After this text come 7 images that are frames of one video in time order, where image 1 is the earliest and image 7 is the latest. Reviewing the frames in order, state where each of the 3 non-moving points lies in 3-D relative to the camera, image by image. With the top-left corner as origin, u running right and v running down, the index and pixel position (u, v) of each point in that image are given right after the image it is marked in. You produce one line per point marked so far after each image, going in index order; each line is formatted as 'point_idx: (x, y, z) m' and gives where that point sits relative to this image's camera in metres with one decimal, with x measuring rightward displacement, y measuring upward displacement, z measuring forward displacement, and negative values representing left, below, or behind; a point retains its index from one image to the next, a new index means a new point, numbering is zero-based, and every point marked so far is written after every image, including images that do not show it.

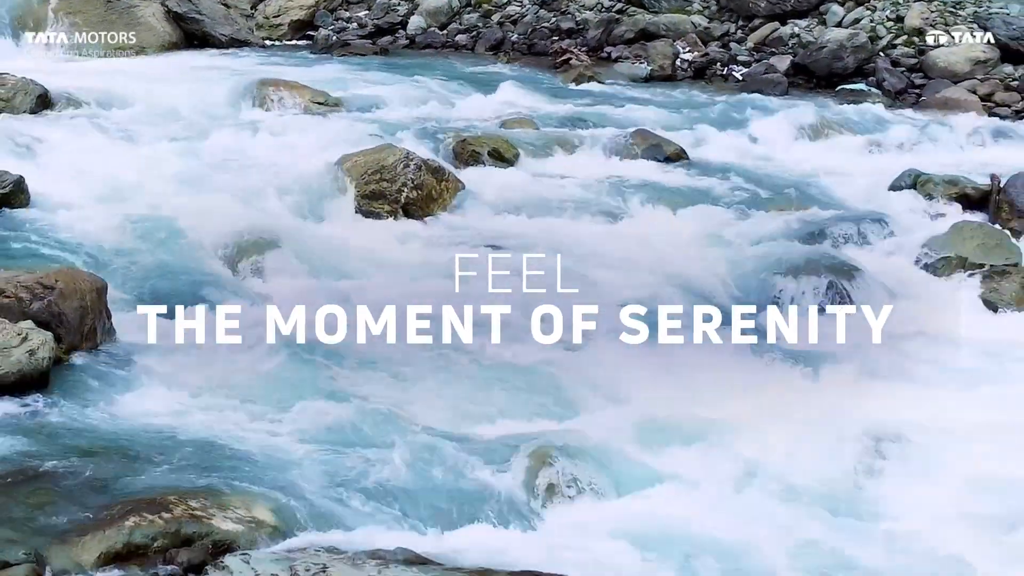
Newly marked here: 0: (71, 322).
0: (-3.0, -0.3, +7.7) m
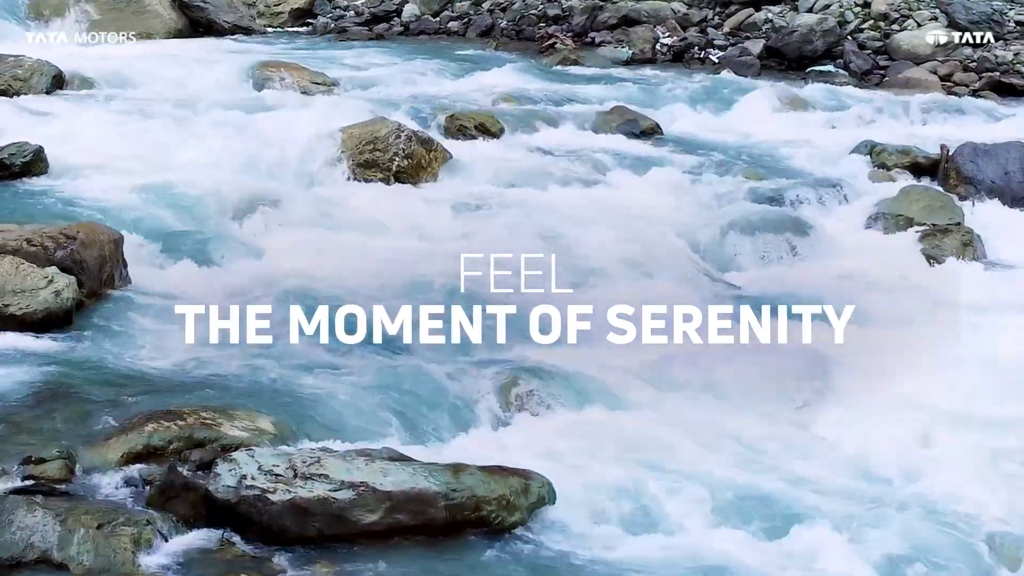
0: (-3.1, +0.1, +8.6) m
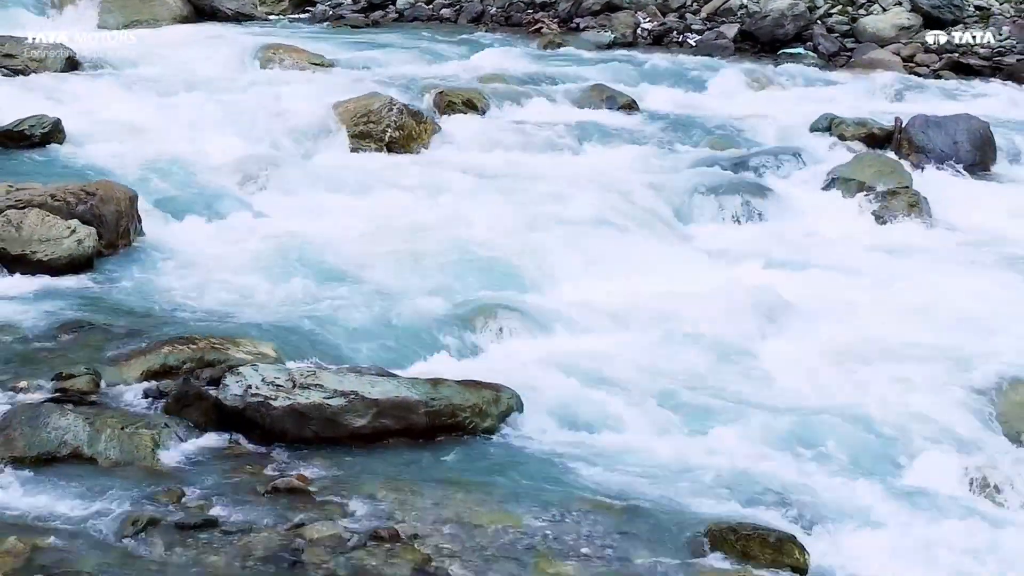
0: (-3.3, +0.5, +9.5) m
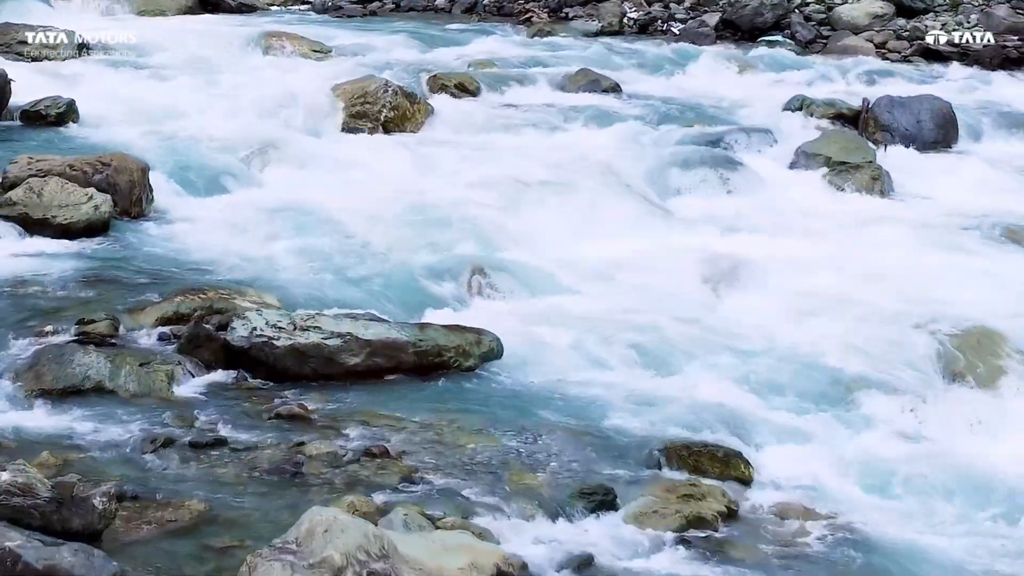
0: (-3.5, +0.9, +10.2) m
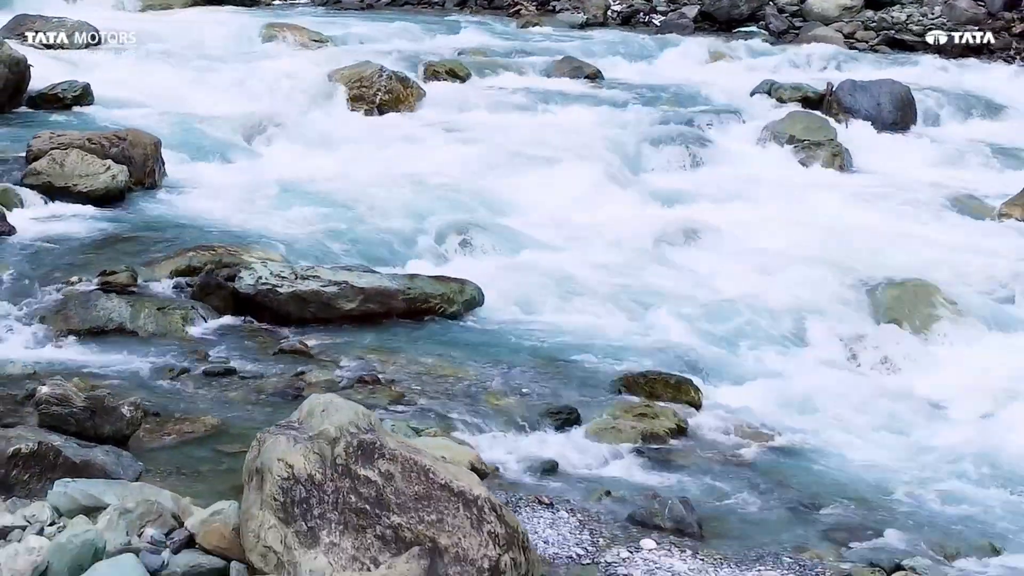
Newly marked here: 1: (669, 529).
0: (-3.6, +1.2, +11.1) m
1: (+0.9, -1.3, +6.5) m
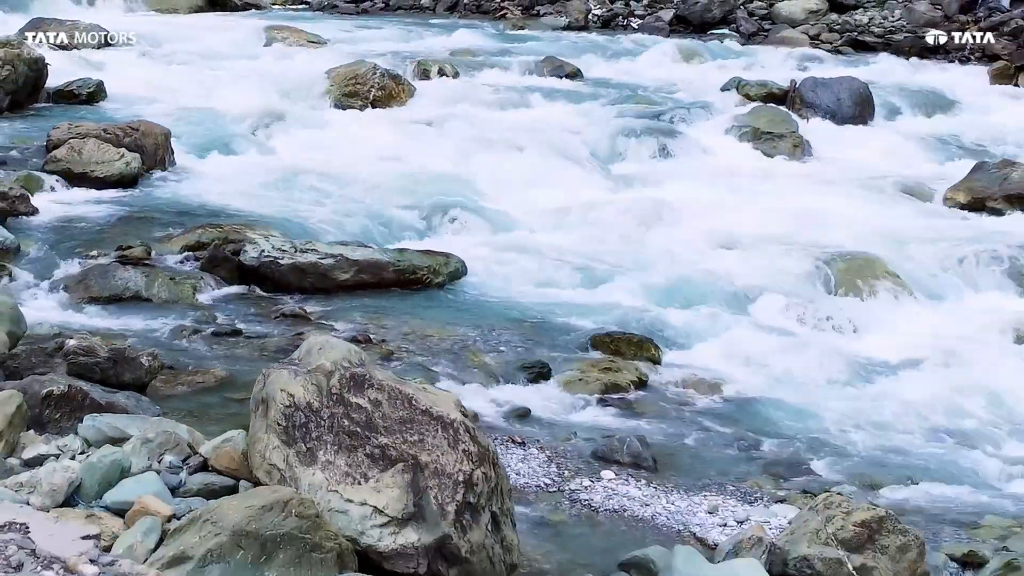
0: (-3.8, +1.4, +11.9) m
1: (+0.7, -1.1, +7.3) m
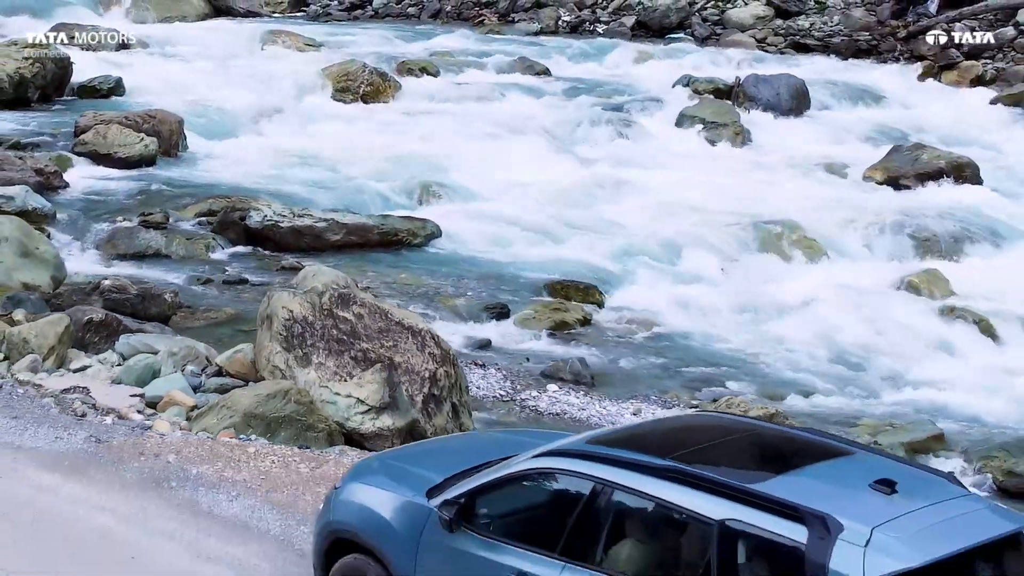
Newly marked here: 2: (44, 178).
0: (-4.1, +1.8, +13.5) m
1: (+0.4, -0.7, +8.8) m
2: (-4.7, +1.1, +11.7) m
